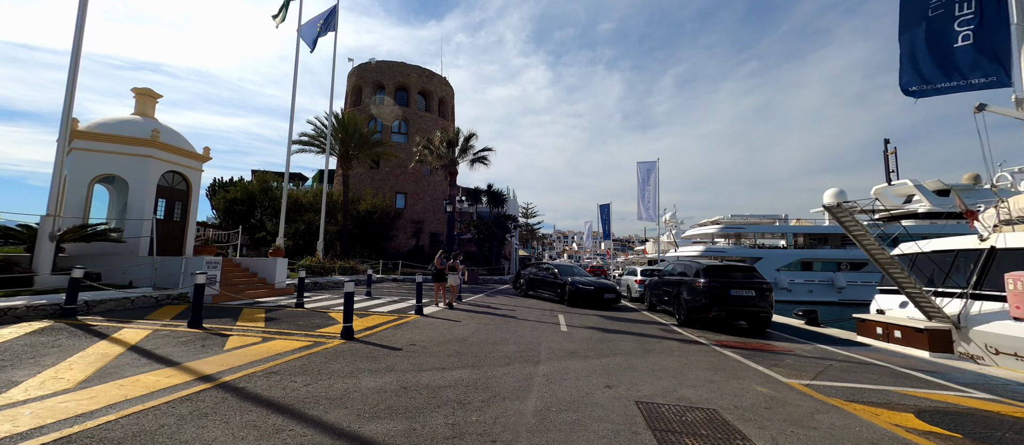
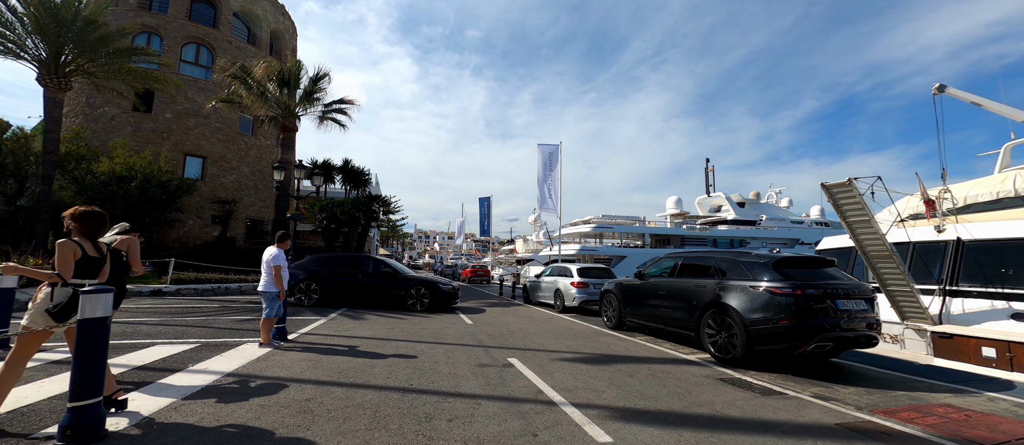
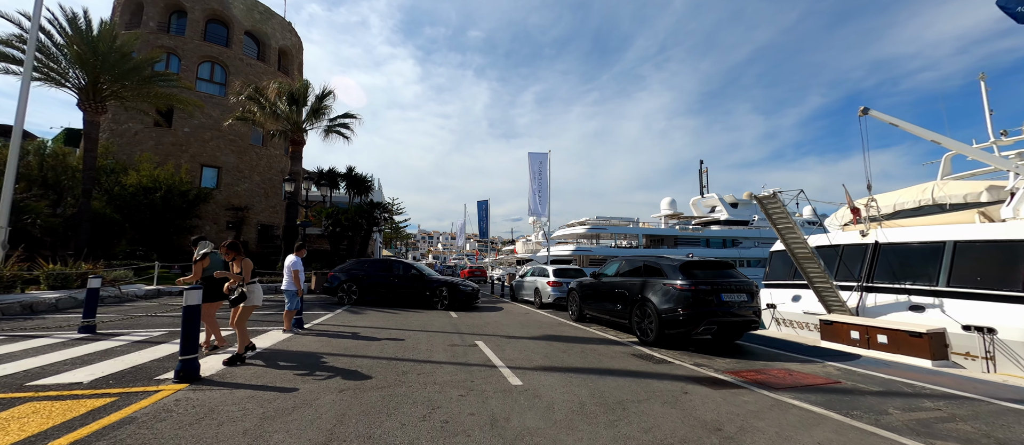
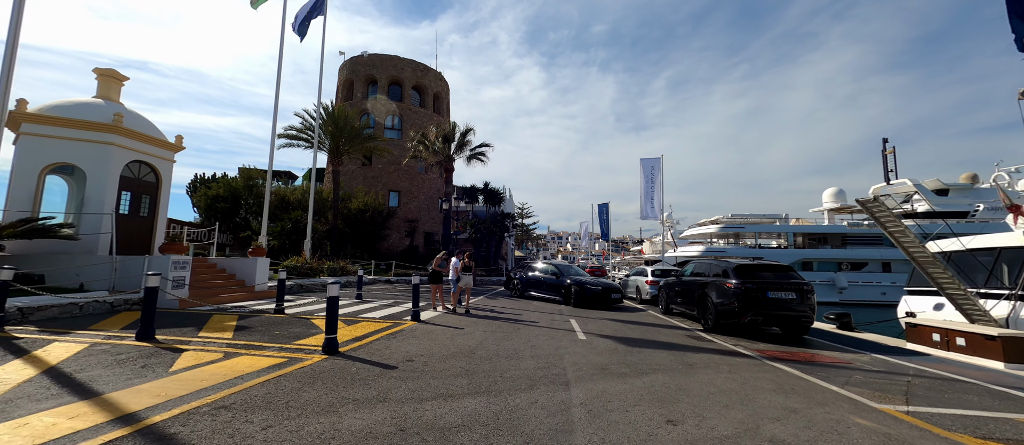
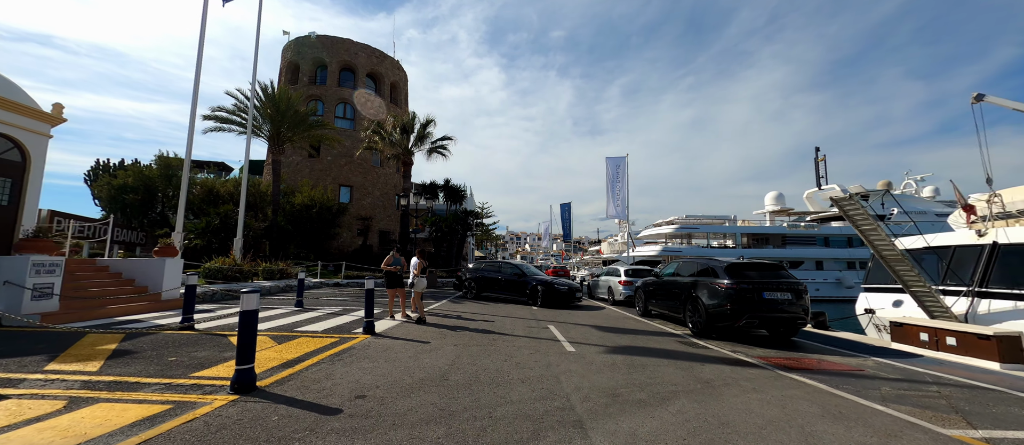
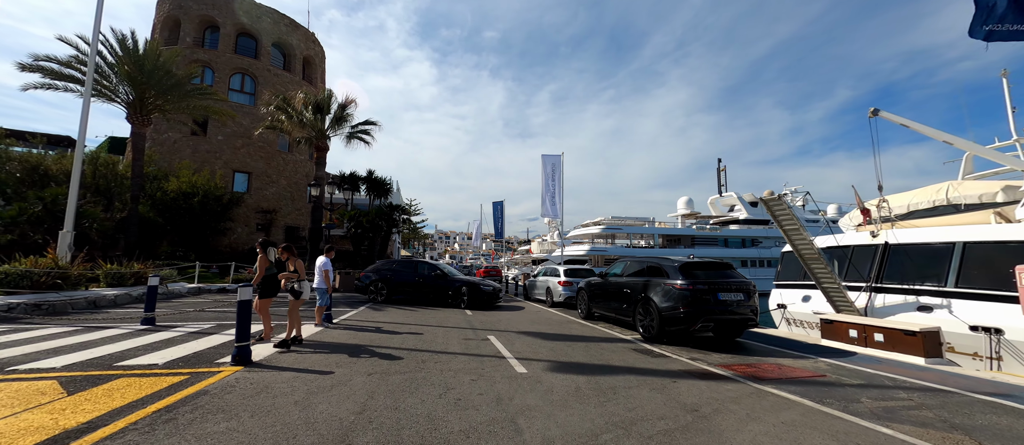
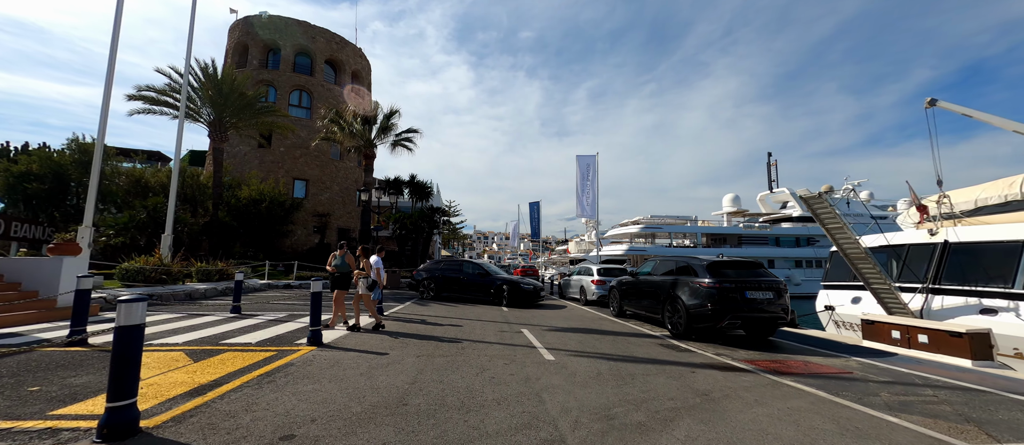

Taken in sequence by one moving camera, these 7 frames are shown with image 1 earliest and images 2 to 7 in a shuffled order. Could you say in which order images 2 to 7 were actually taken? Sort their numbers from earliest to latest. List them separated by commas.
4, 5, 7, 6, 3, 2
